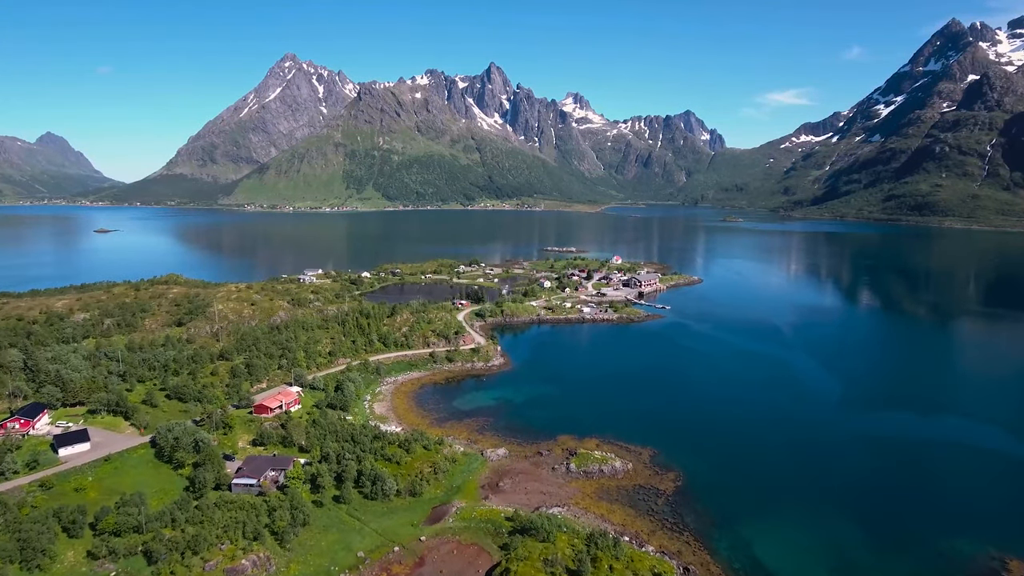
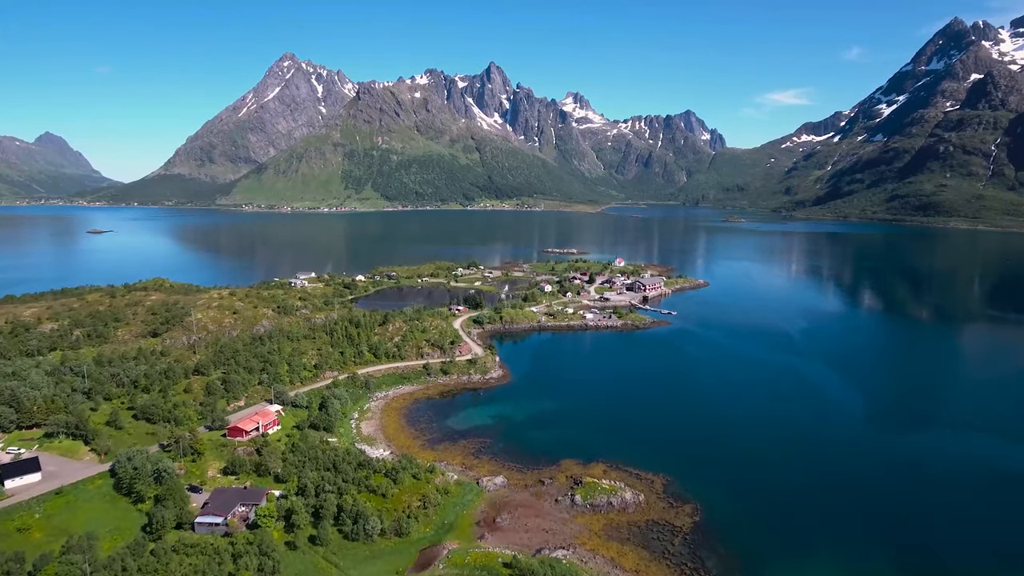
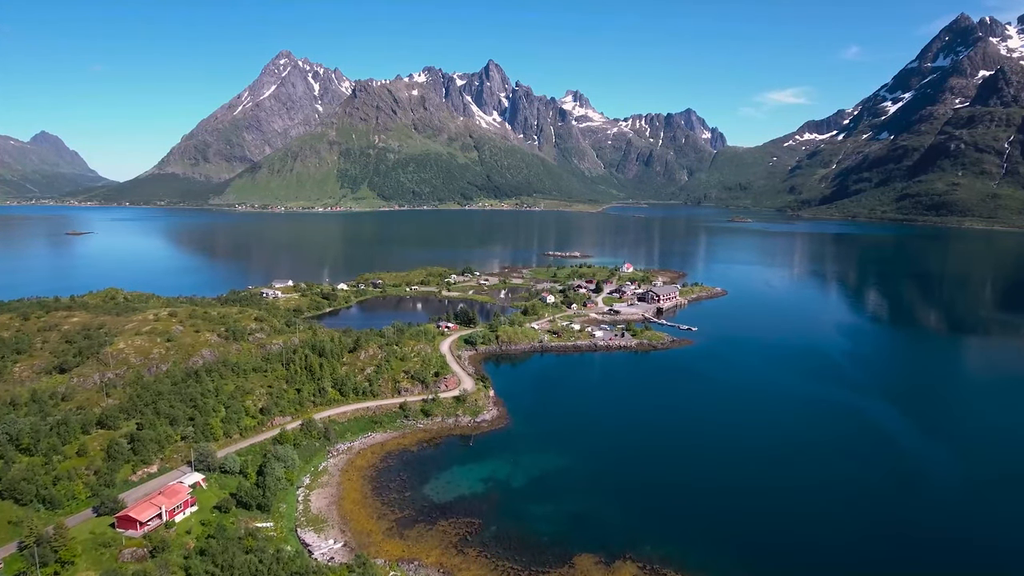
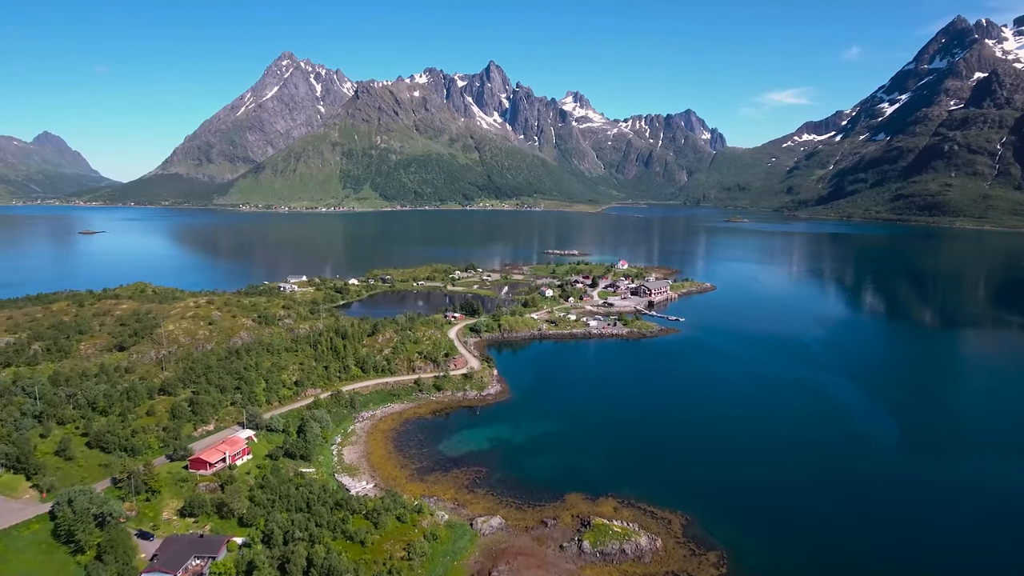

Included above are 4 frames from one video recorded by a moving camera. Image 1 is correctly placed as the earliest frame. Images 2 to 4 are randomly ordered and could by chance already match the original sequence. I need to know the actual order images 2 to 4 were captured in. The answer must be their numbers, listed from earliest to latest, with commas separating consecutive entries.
2, 4, 3
